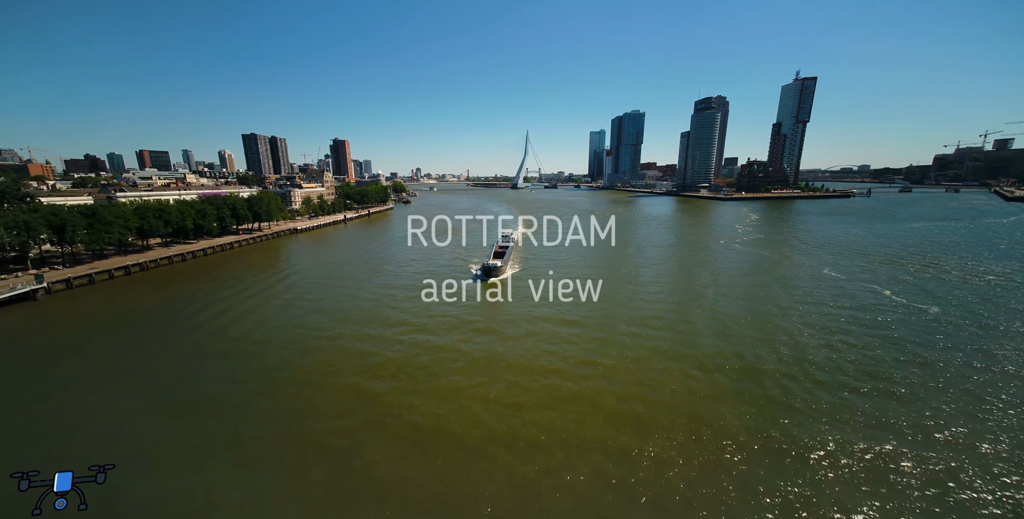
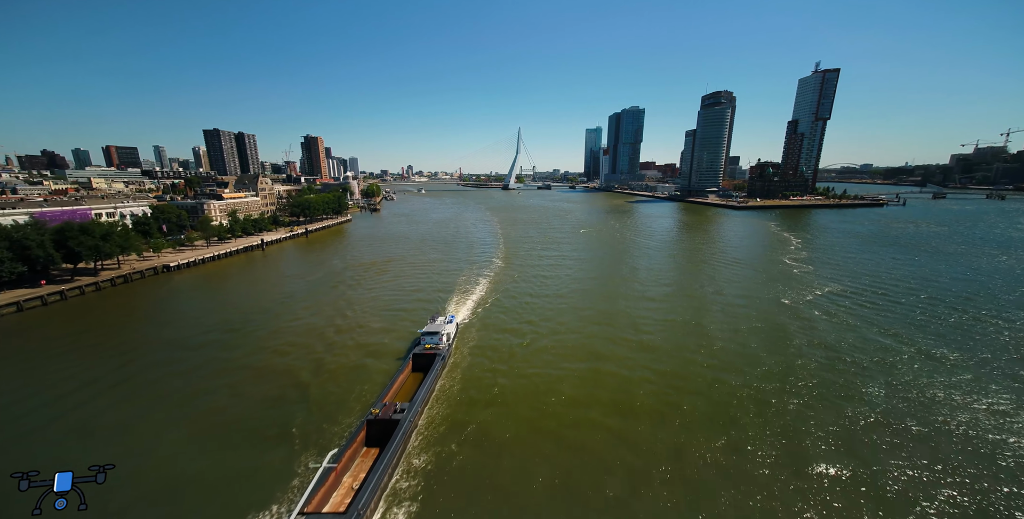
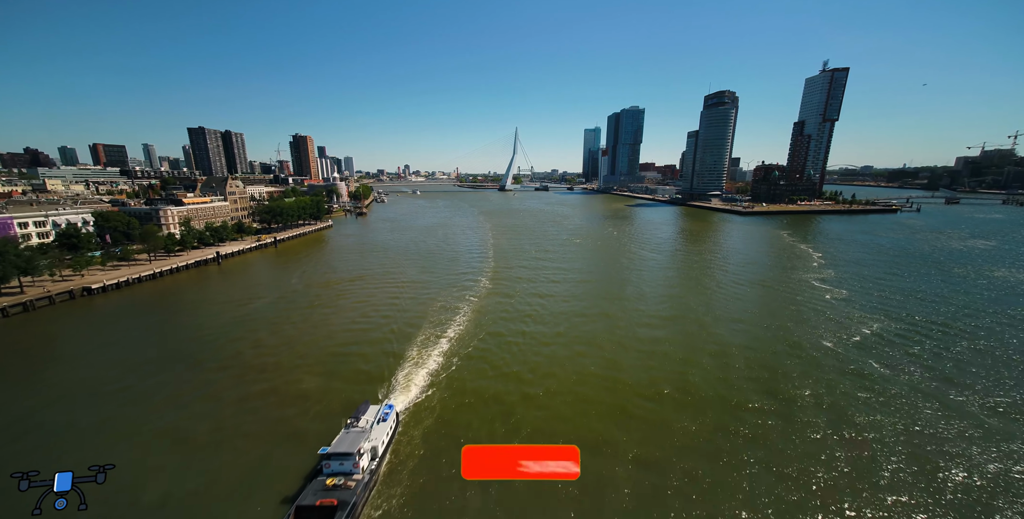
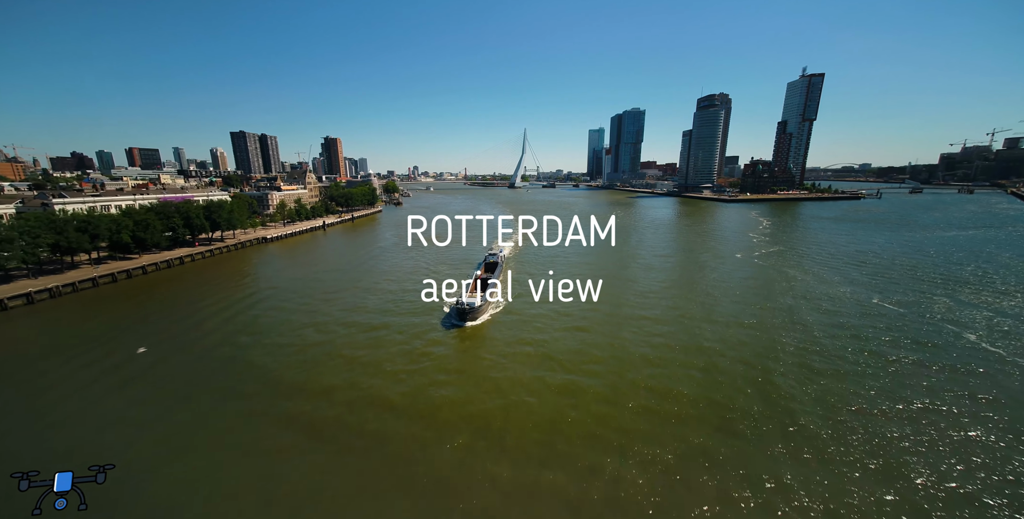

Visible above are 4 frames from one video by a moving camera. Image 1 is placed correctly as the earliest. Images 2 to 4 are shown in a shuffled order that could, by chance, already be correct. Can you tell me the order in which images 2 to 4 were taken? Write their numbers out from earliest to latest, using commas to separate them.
4, 2, 3
